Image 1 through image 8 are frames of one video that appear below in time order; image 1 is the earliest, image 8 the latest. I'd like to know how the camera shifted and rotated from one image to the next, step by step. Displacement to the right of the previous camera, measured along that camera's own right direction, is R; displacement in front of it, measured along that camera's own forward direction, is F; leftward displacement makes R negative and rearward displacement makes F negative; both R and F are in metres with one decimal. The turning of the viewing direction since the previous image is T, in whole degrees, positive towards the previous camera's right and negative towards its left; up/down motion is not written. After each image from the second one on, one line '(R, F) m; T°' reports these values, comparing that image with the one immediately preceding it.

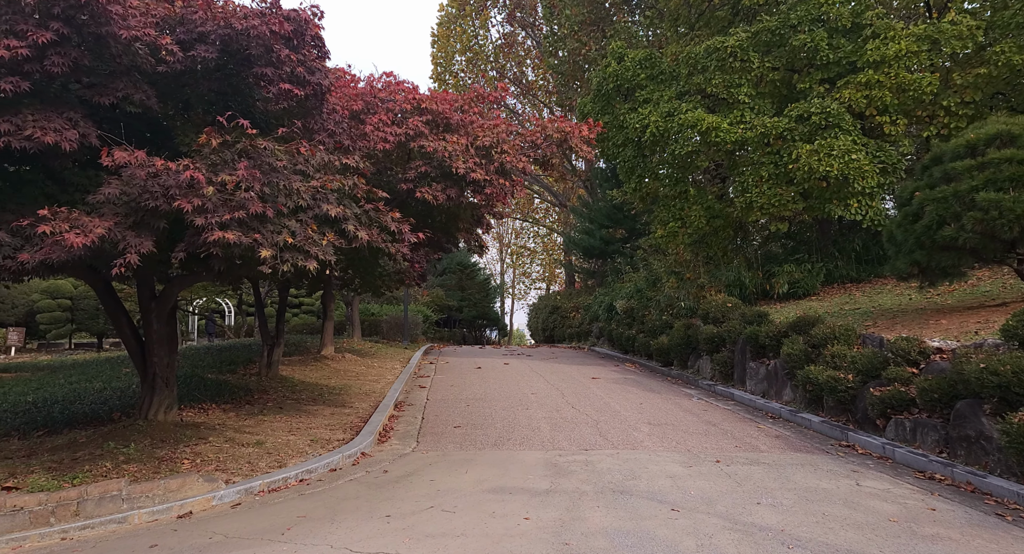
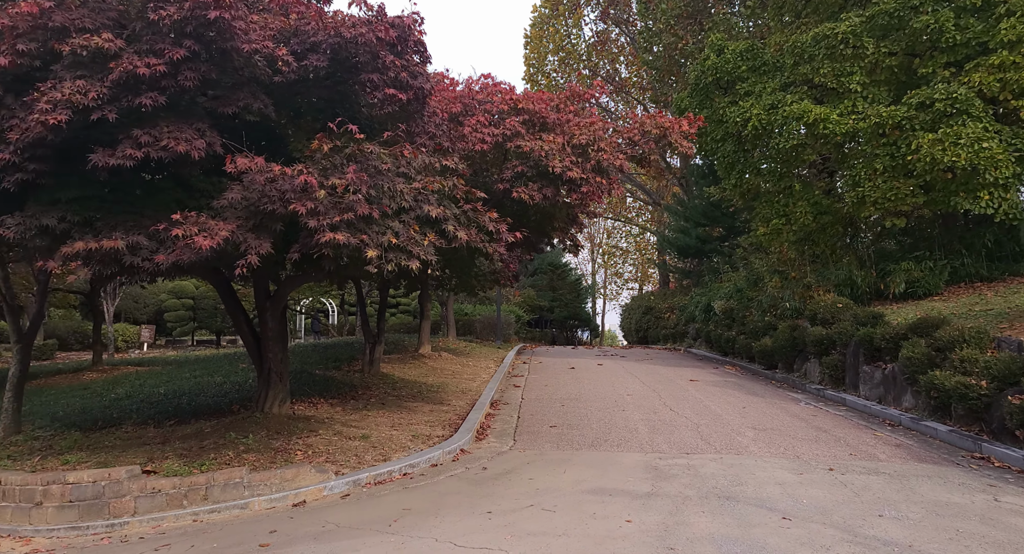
(0.0, 0.0) m; -8°
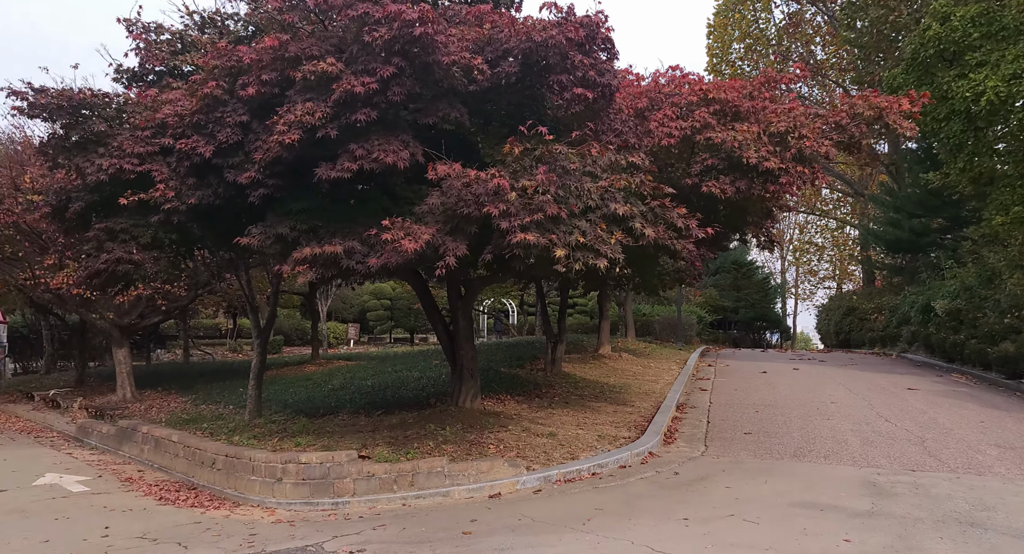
(-0.1, 0.0) m; -14°
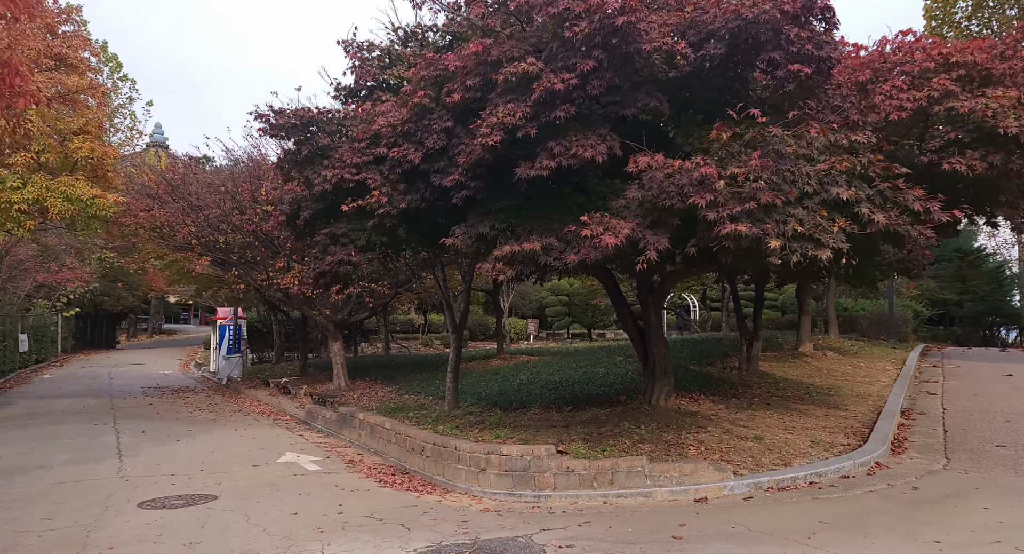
(-0.1, +0.1) m; -15°
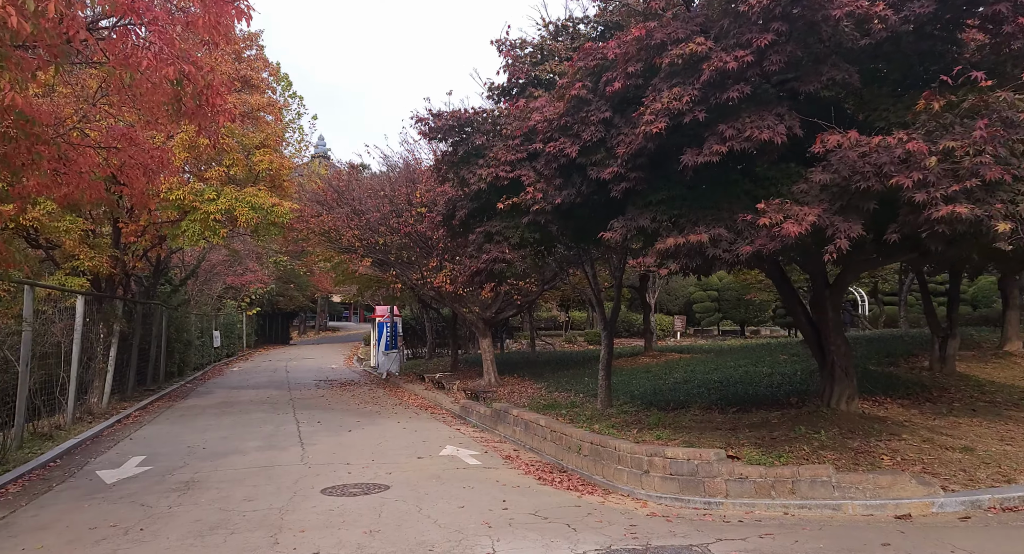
(-0.2, +0.1) m; -12°
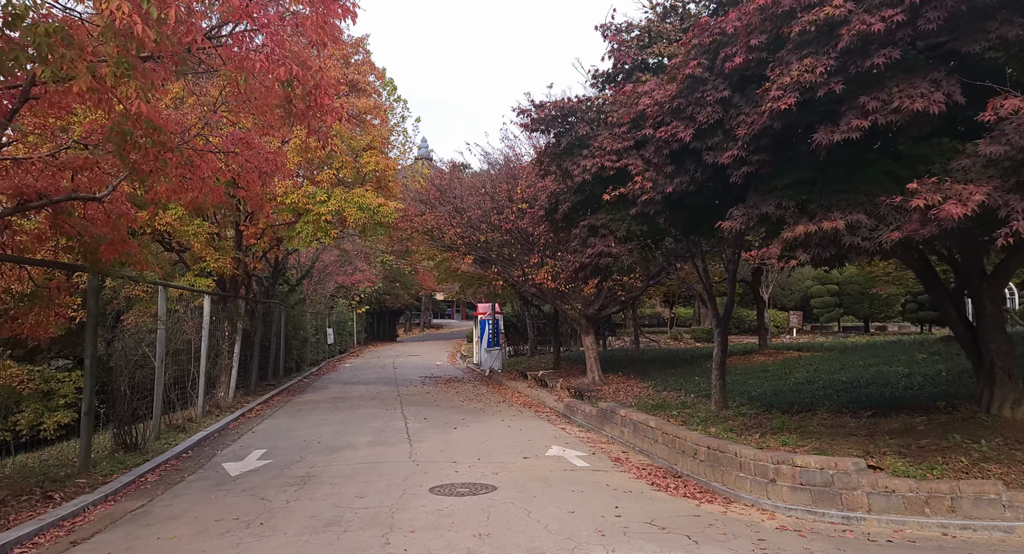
(-0.1, +0.3) m; -8°
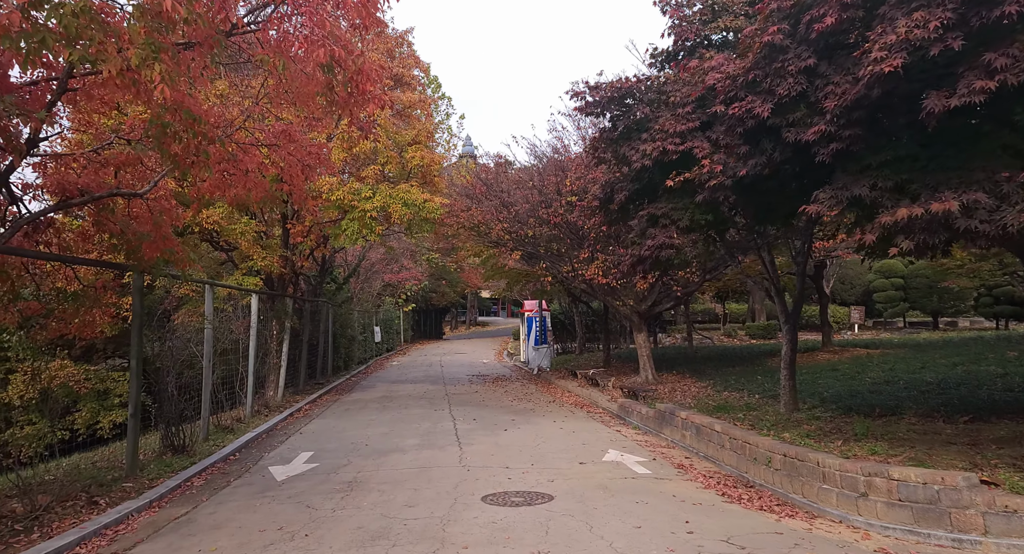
(-0.1, +0.5) m; -4°
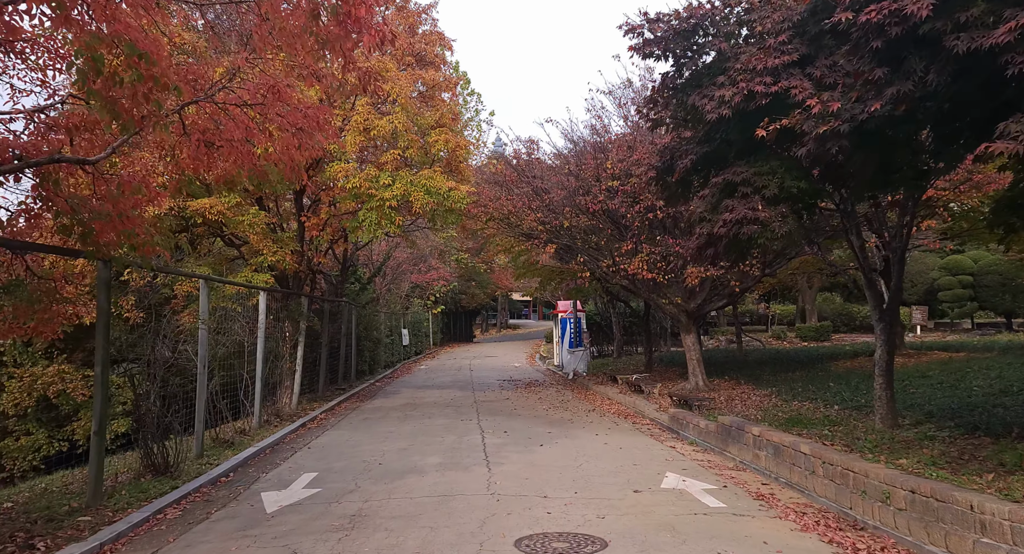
(-0.1, +1.6) m; -2°
